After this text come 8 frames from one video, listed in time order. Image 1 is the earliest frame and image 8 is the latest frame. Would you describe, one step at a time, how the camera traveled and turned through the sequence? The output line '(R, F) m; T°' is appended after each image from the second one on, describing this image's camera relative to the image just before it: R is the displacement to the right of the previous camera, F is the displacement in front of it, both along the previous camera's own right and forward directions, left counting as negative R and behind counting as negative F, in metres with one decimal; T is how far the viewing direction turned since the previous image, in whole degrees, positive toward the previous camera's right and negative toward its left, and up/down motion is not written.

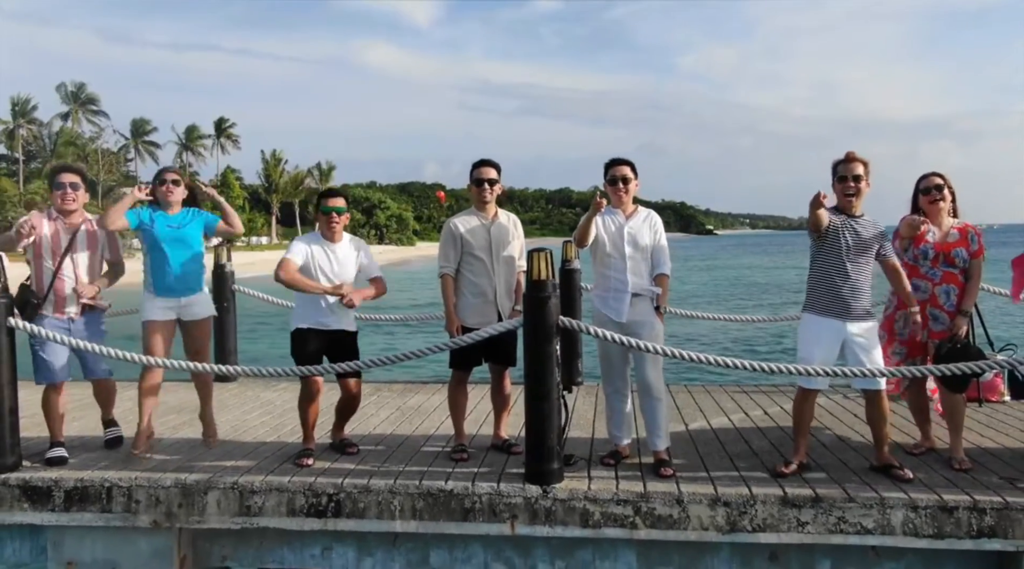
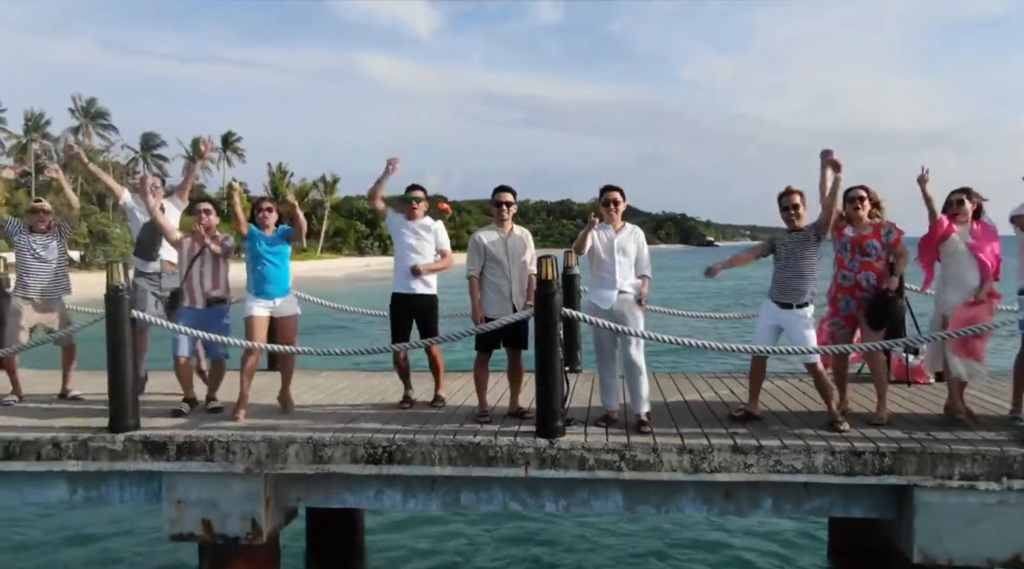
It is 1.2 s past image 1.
(-0.1, -1.3) m; 0°
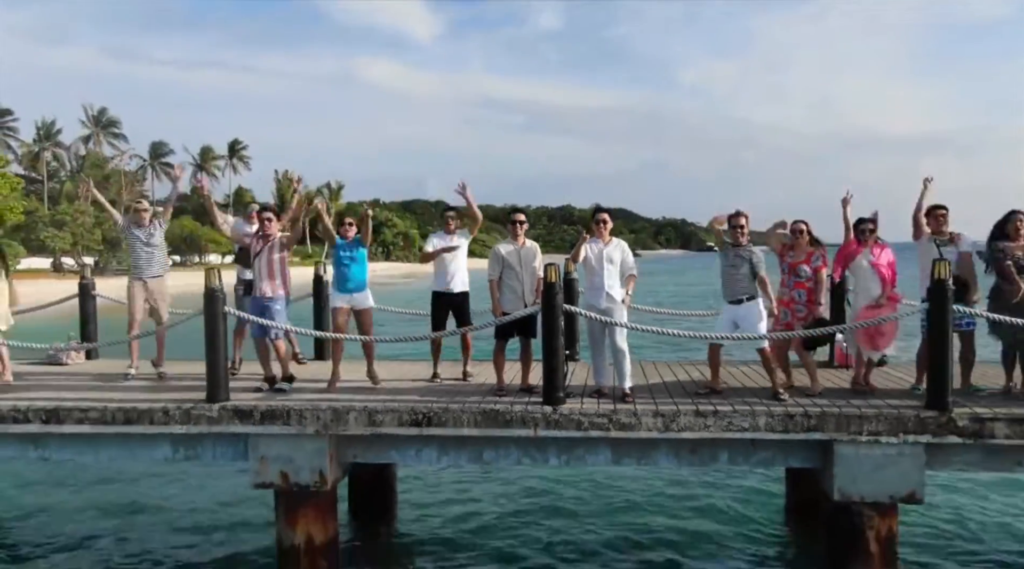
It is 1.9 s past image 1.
(-0.1, -1.6) m; 0°
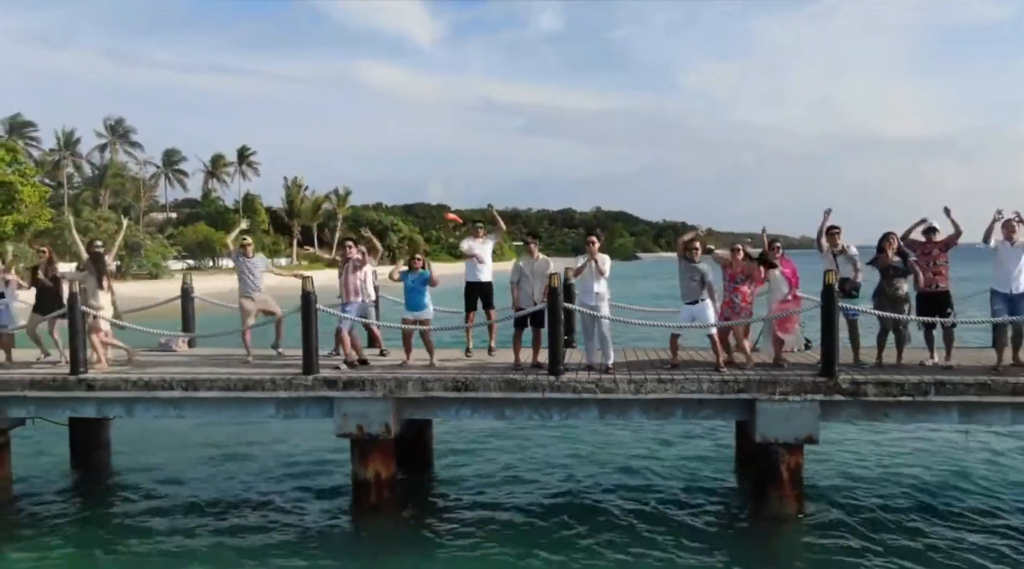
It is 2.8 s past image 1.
(-0.1, -2.7) m; 0°
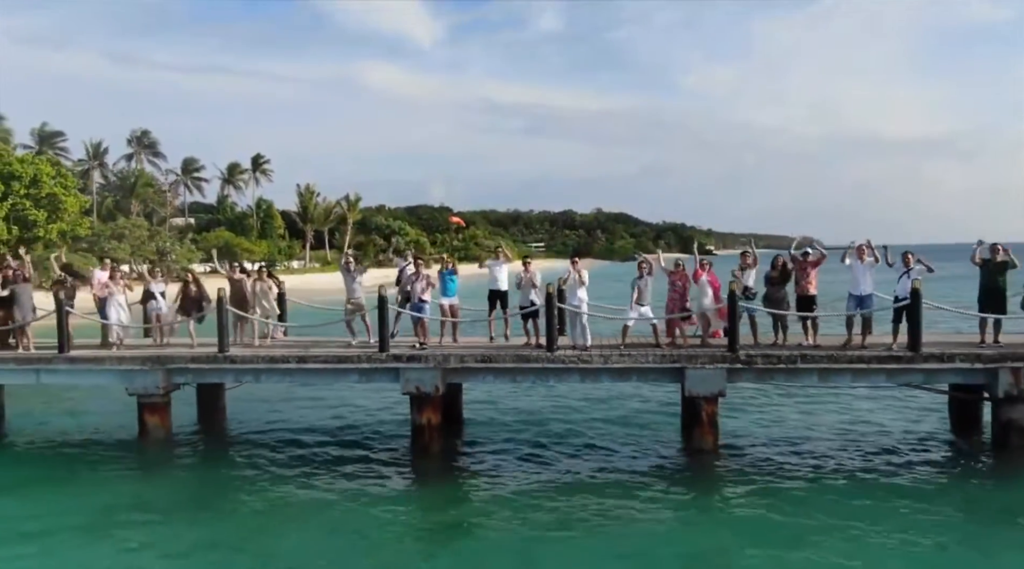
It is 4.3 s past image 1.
(-0.1, -4.7) m; 0°
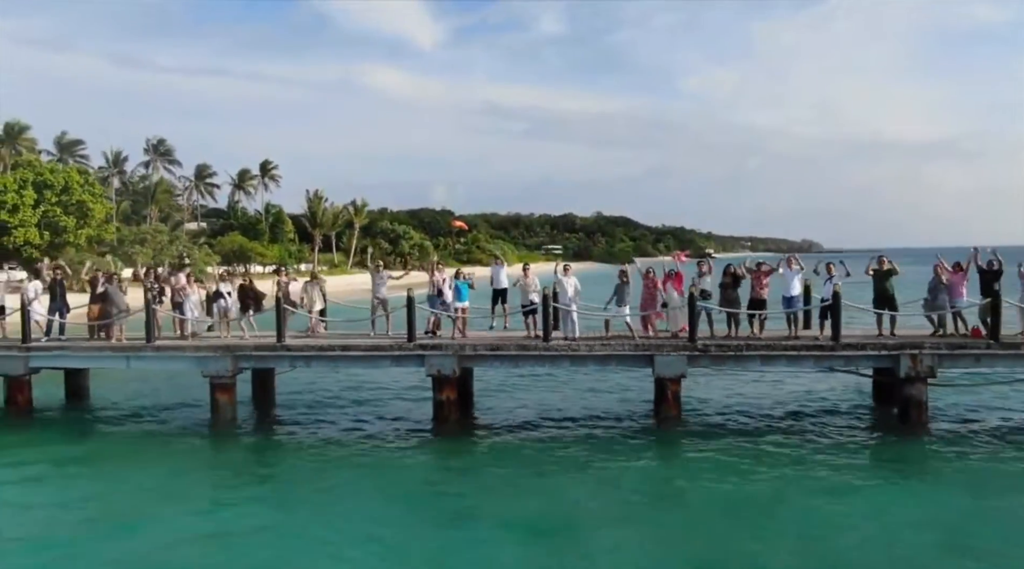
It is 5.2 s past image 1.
(-0.1, -3.5) m; 0°
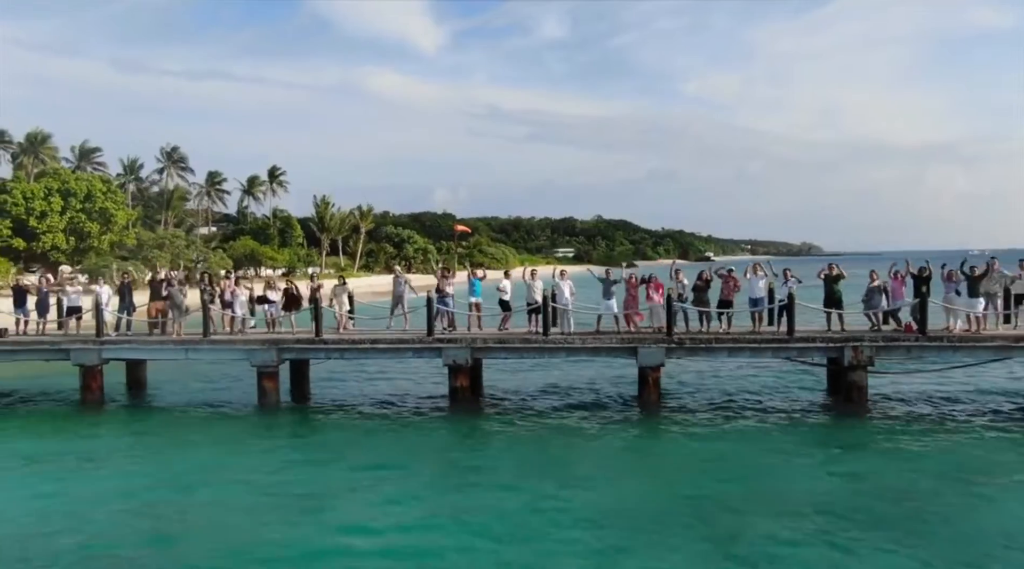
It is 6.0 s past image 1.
(-0.1, -3.1) m; 0°
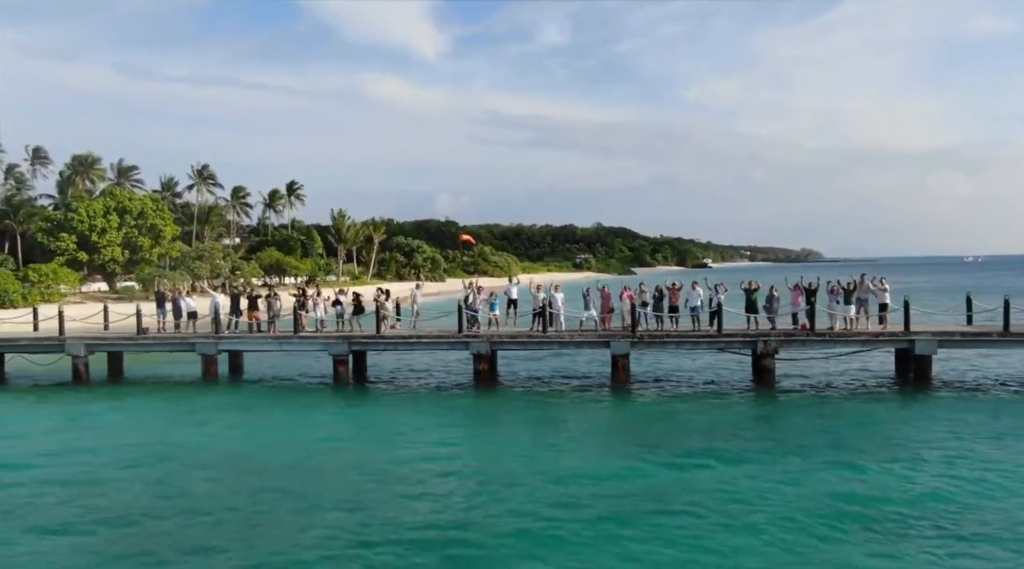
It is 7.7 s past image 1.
(-0.2, -8.0) m; 0°
